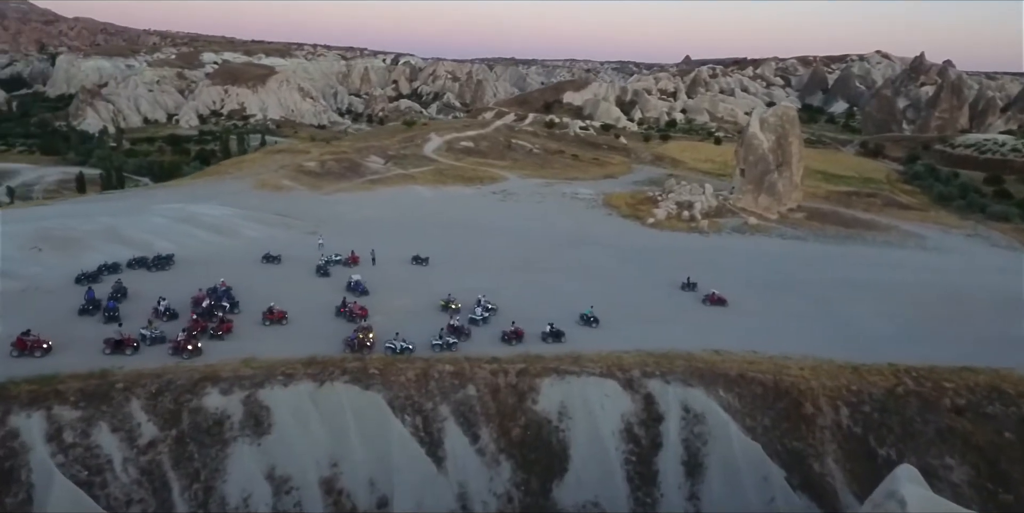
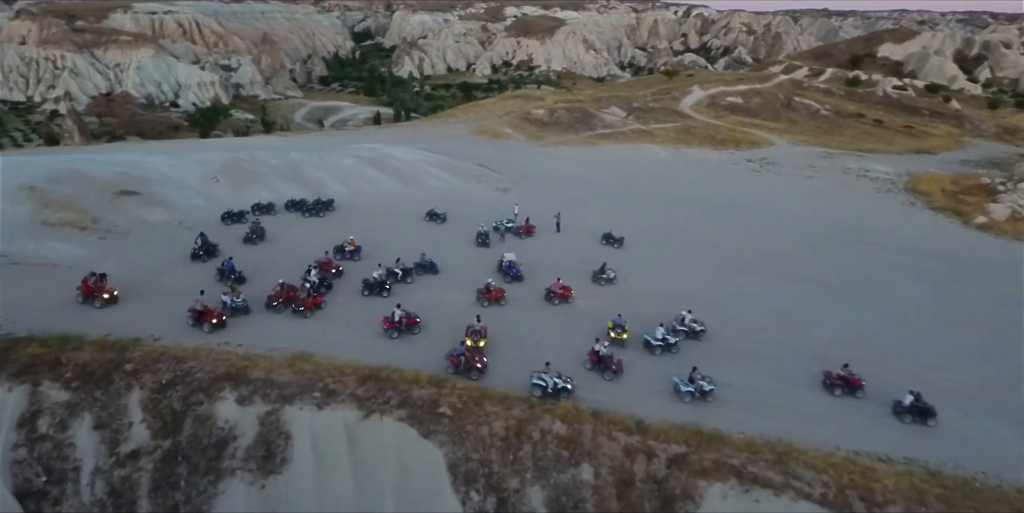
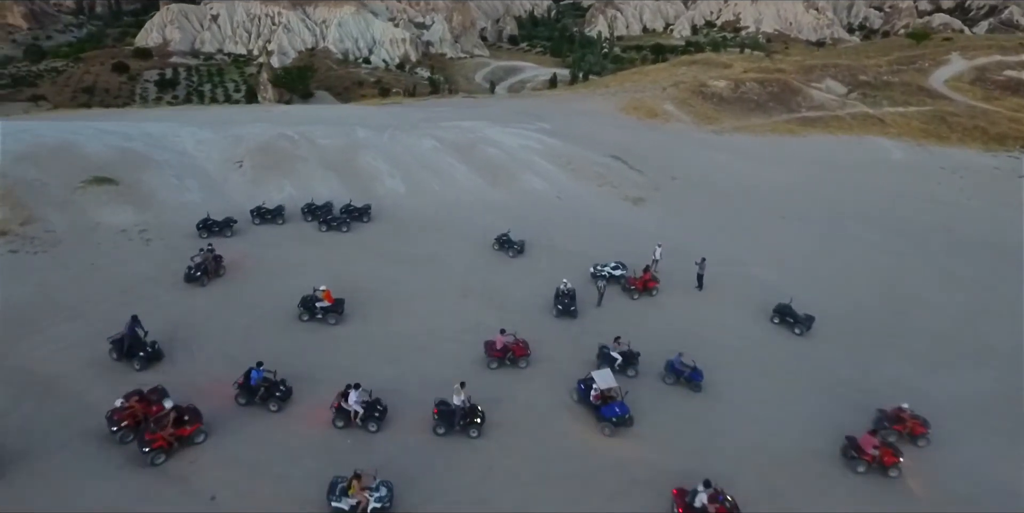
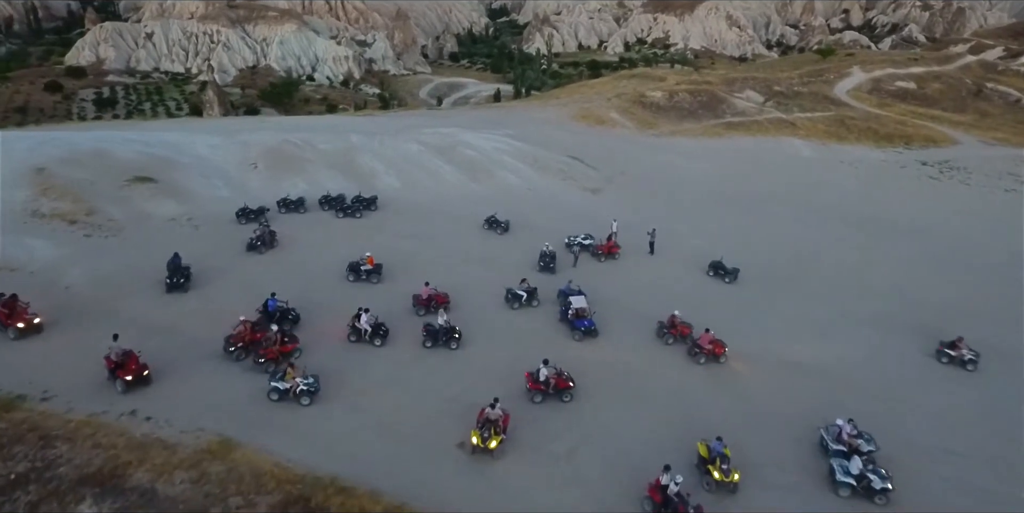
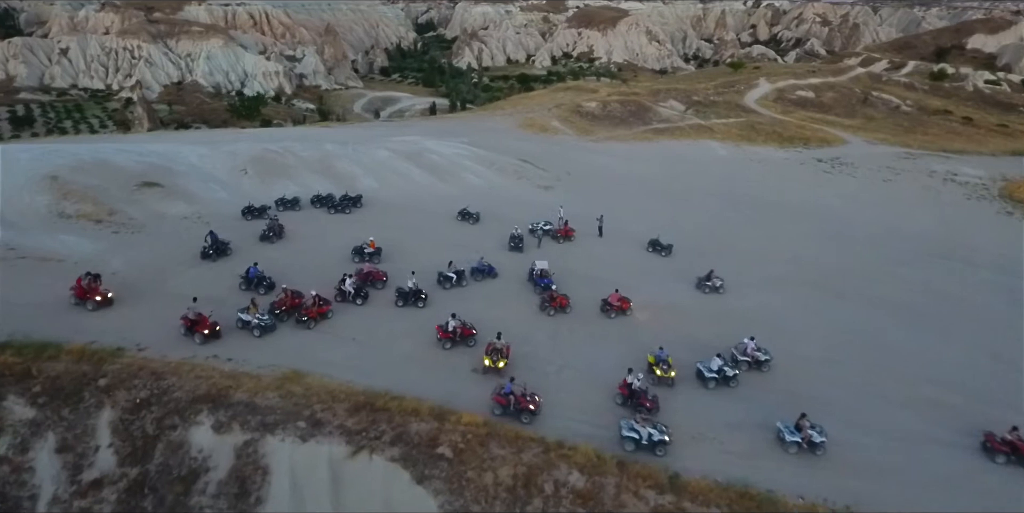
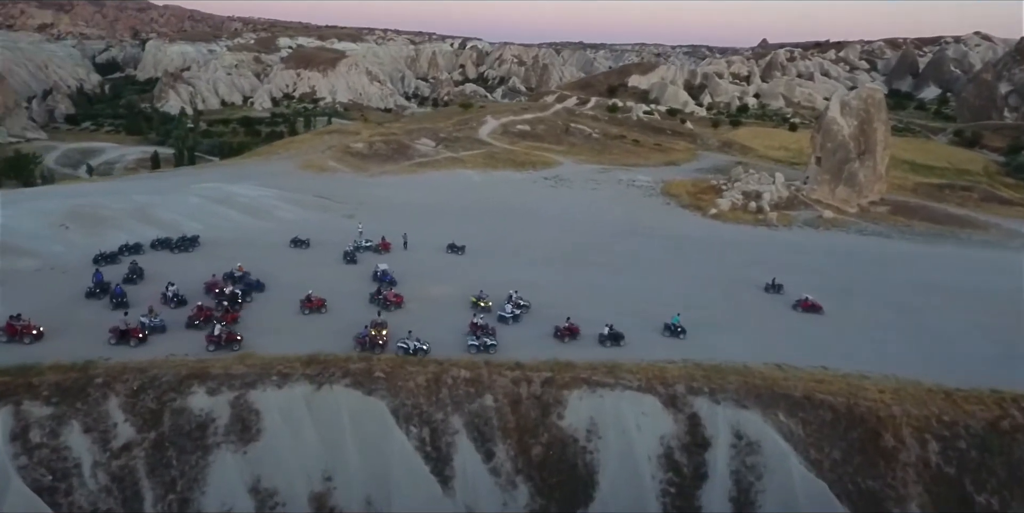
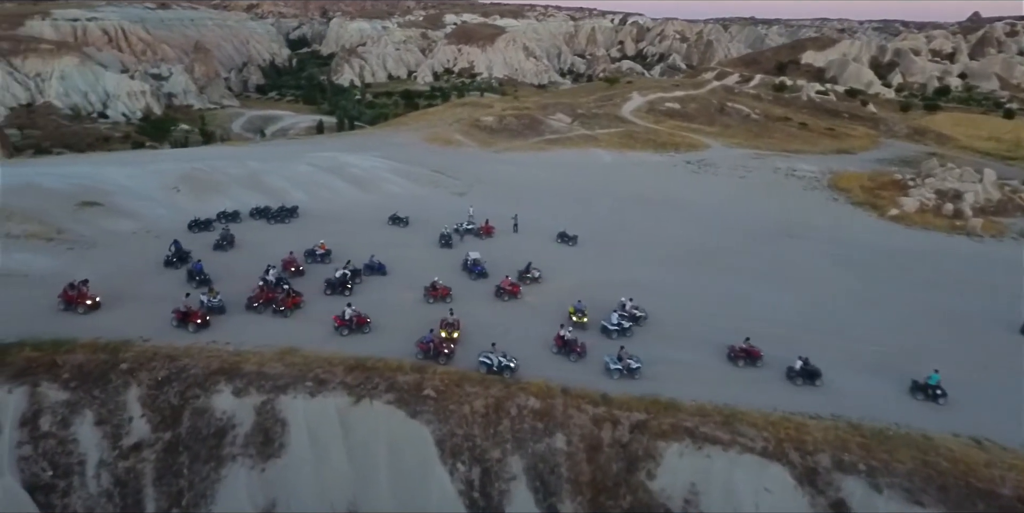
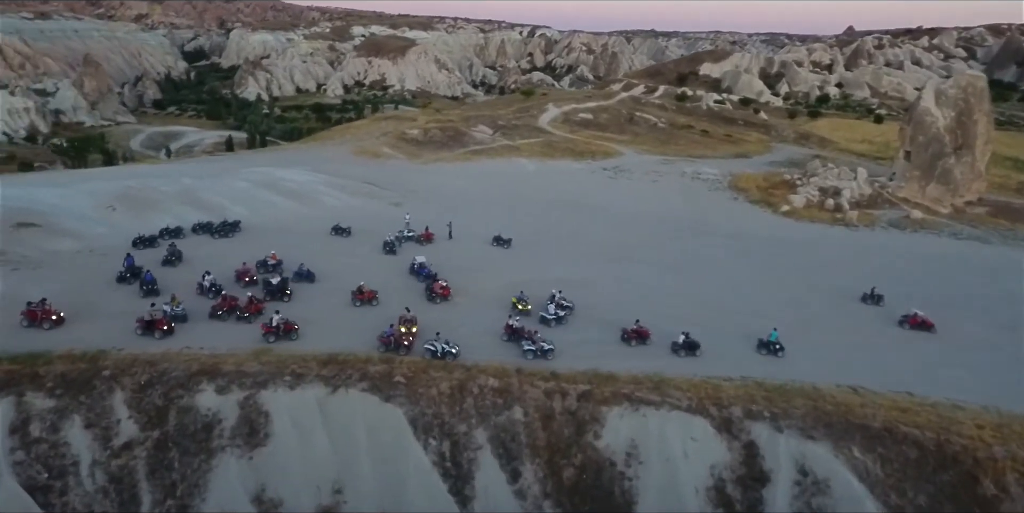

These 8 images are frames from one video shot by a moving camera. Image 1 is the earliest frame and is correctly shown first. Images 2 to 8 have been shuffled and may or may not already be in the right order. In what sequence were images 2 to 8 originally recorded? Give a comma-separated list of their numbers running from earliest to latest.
6, 8, 7, 2, 5, 4, 3
